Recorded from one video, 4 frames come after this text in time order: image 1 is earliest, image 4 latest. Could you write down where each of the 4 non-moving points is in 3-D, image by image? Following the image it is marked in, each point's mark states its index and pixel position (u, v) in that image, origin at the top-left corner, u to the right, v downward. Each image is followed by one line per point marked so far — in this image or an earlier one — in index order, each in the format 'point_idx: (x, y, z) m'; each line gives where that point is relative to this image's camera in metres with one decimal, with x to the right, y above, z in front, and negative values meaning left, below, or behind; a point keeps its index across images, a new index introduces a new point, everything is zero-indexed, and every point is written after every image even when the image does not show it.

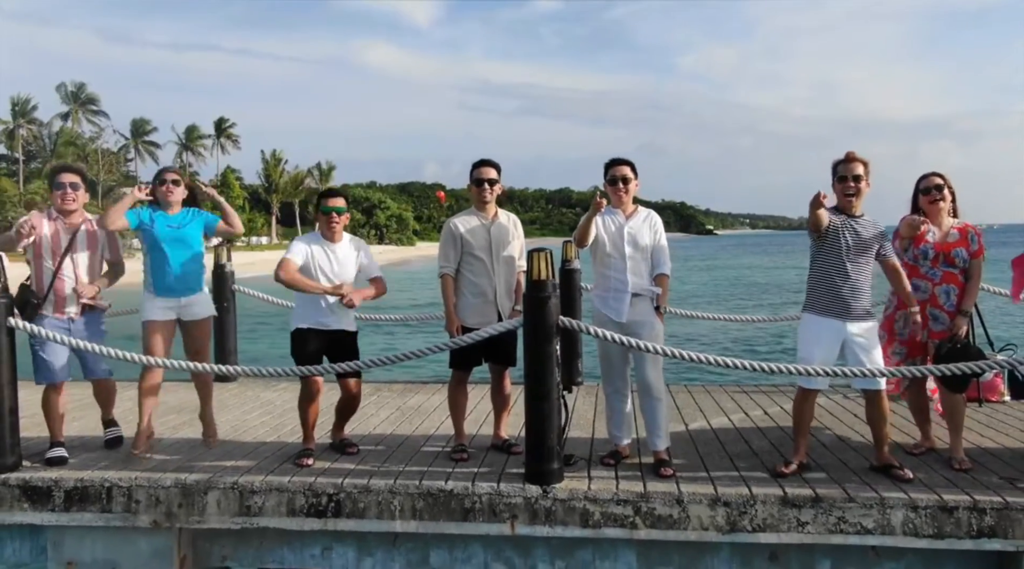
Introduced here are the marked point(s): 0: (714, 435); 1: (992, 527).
0: (+1.1, -0.8, +5.0) m
1: (+2.1, -1.1, +3.9) m
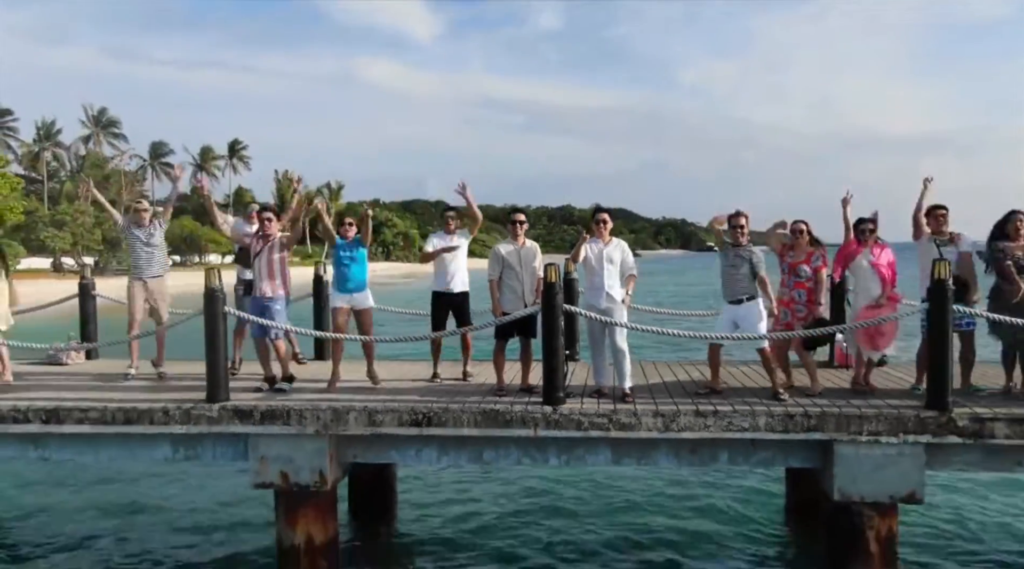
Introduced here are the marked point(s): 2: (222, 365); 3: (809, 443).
0: (+1.3, -0.9, +7.8) m
1: (+2.3, -1.1, +6.7) m
2: (-2.5, -0.7, +7.5) m
3: (+2.3, -1.2, +6.8) m
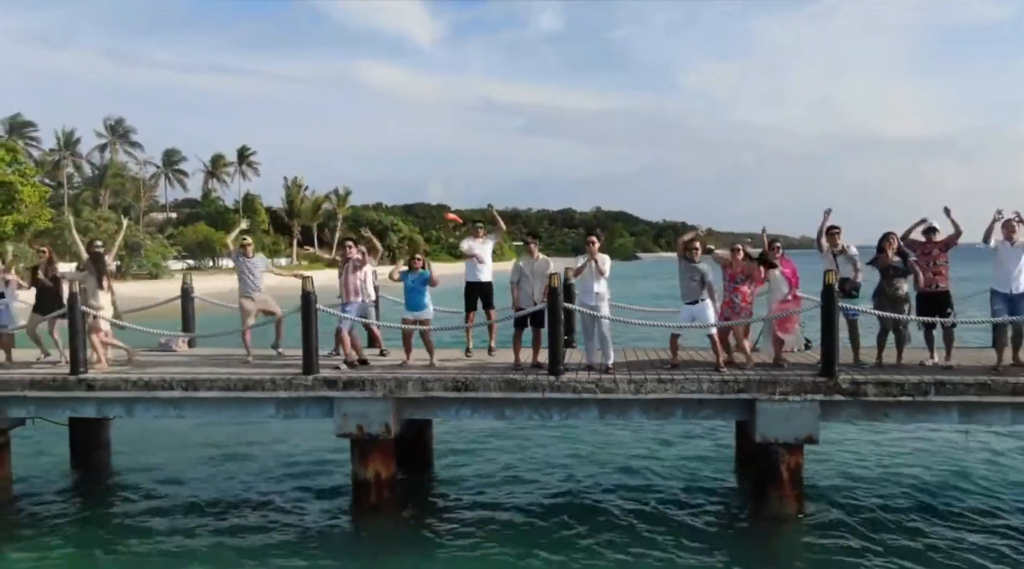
0: (+1.5, -0.9, +10.5) m
1: (+2.5, -1.1, +9.4) m
2: (-2.3, -0.7, +10.2) m
3: (+2.5, -1.3, +9.5) m
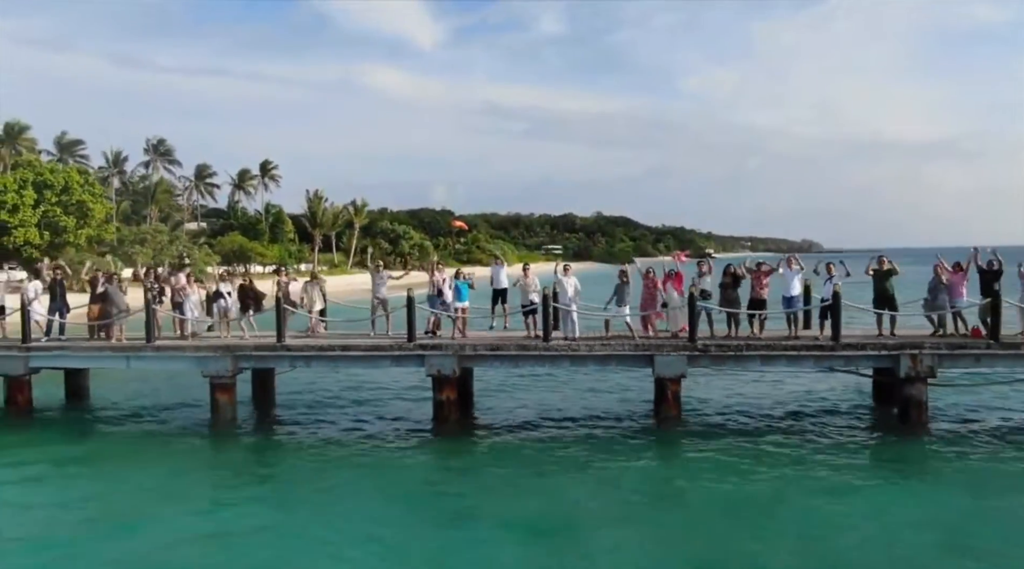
0: (+1.7, -1.1, +18.8) m
1: (+2.7, -1.3, +17.6) m
2: (-2.1, -0.9, +18.4) m
3: (+2.7, -1.5, +17.7) m
